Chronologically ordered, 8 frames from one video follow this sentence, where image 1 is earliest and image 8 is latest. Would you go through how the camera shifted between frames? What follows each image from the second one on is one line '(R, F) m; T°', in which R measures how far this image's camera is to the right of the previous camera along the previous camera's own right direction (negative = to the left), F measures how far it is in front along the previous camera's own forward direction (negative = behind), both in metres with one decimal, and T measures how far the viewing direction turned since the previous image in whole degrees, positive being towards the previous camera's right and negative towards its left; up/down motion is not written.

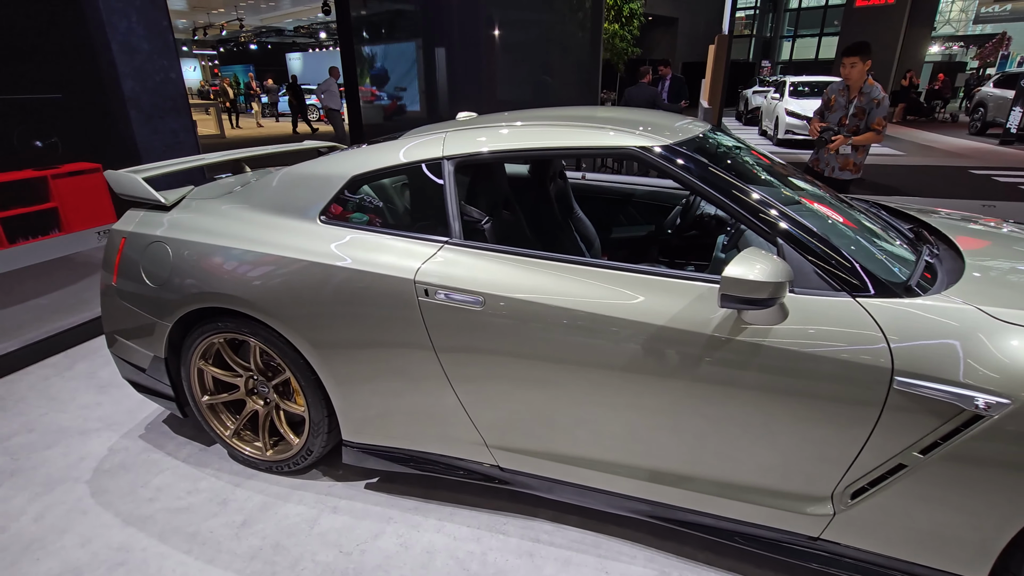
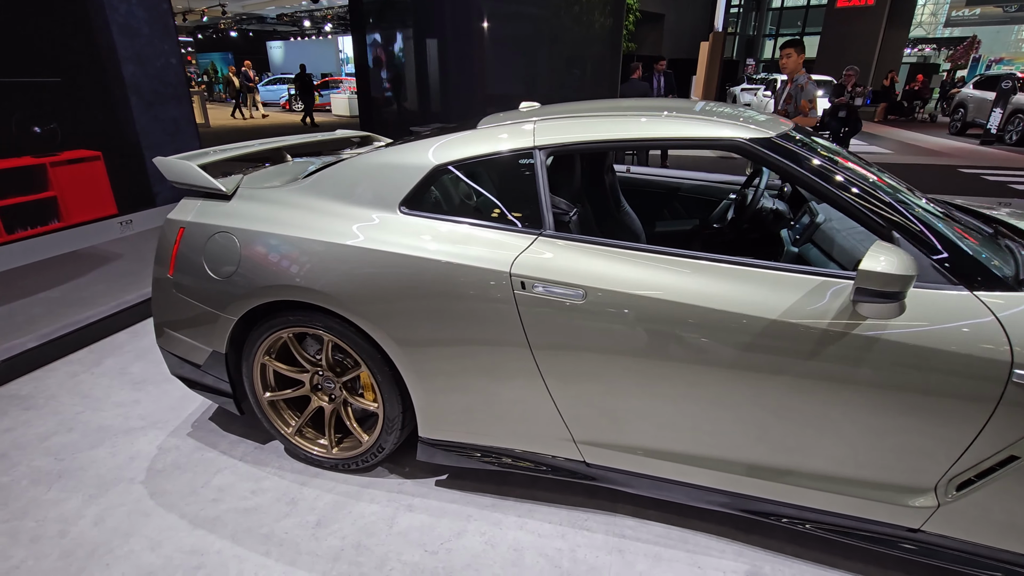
(-0.4, 0.0) m; +2°
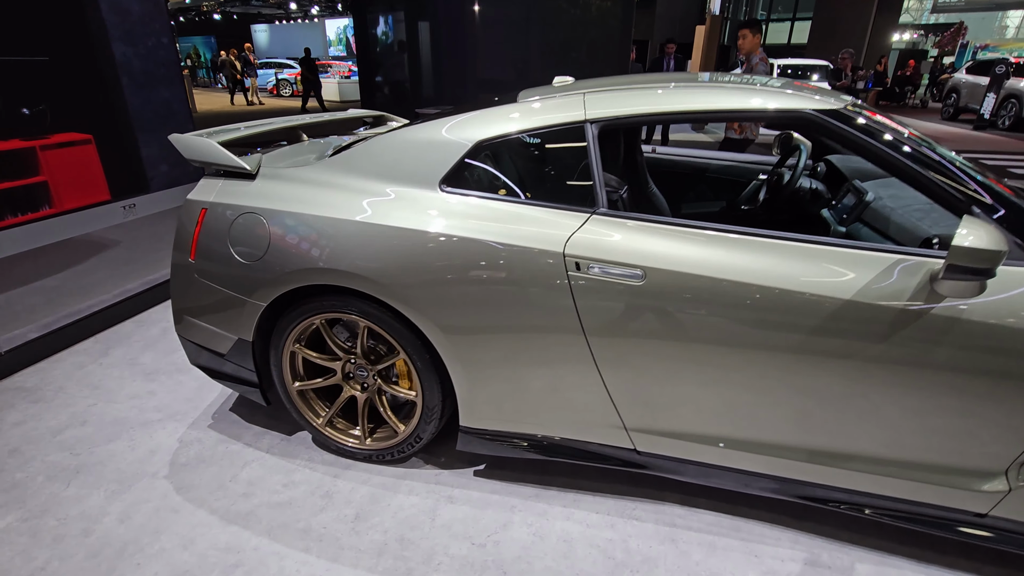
(-0.2, +0.1) m; +1°
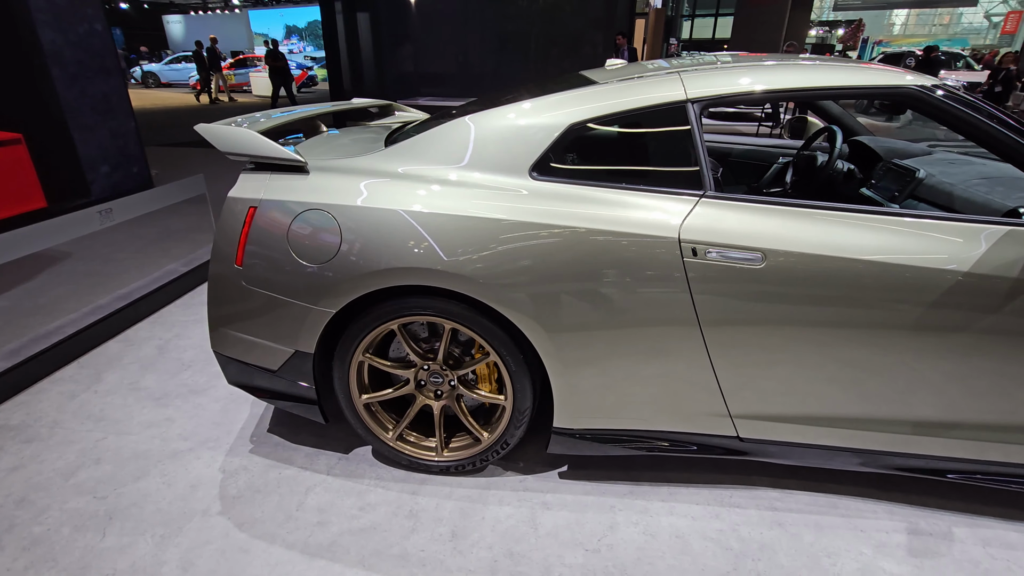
(-0.5, +0.1) m; +7°
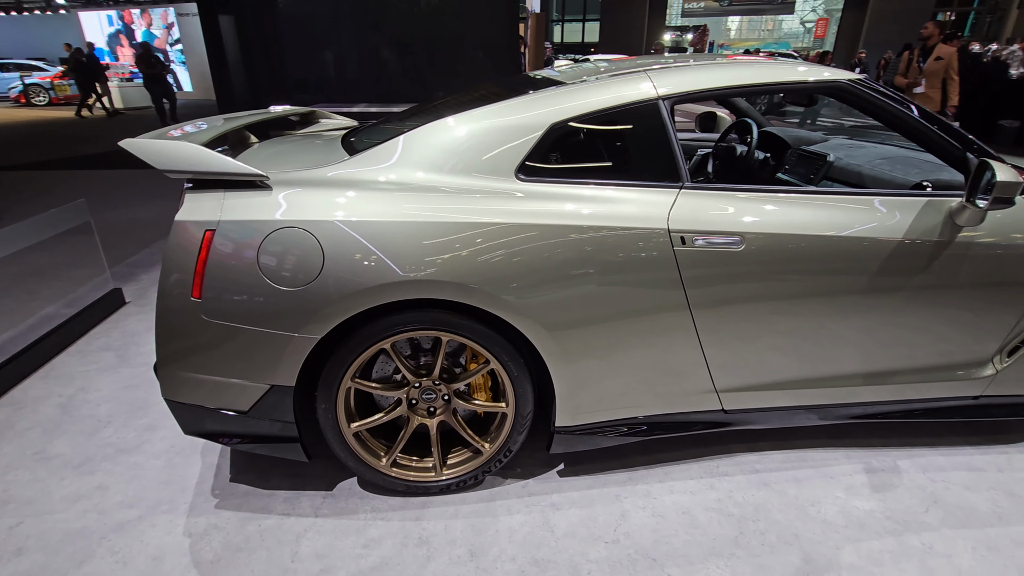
(-0.3, +0.1) m; +11°
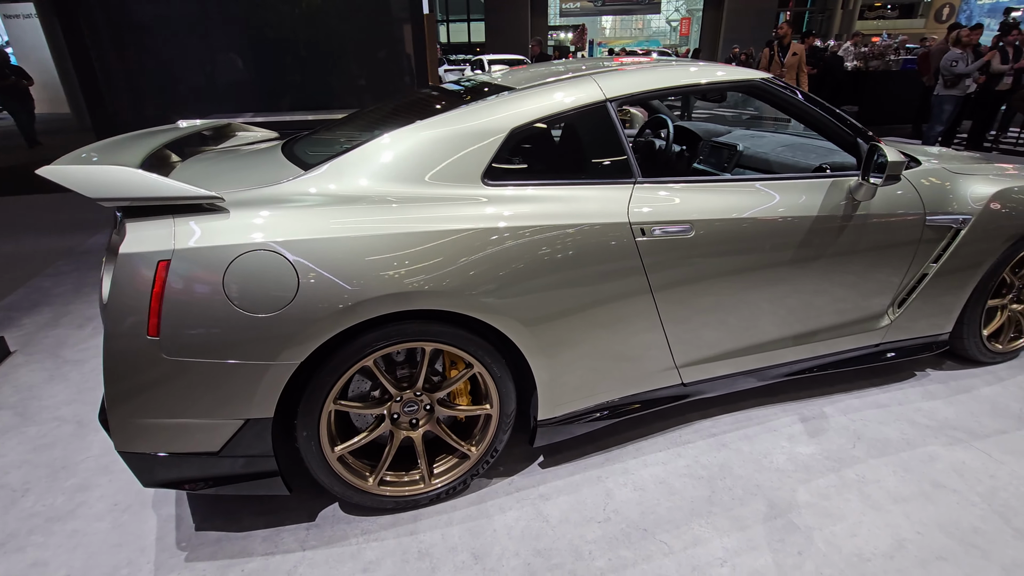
(-0.2, 0.0) m; +10°
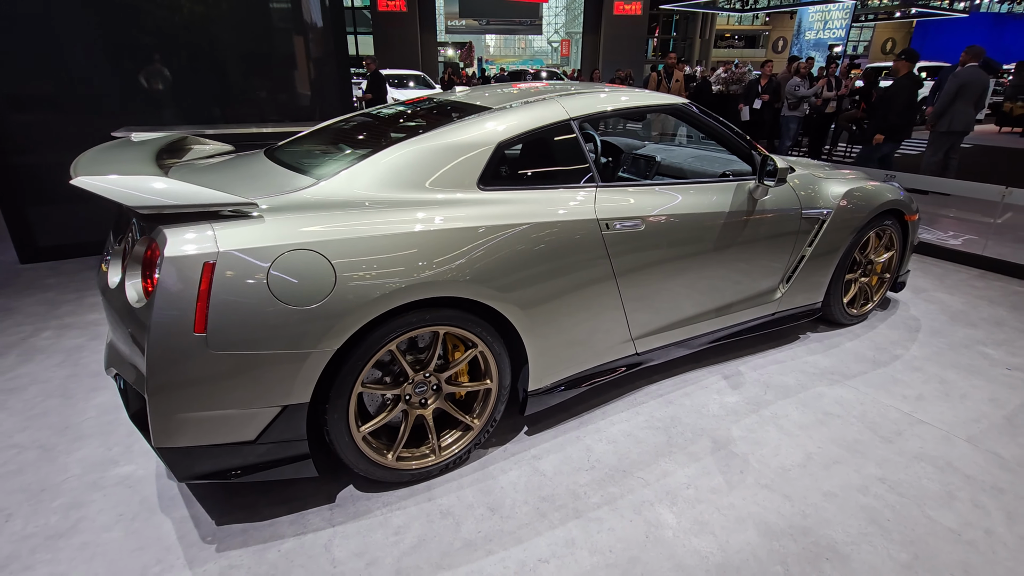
(-0.3, -0.2) m; +11°
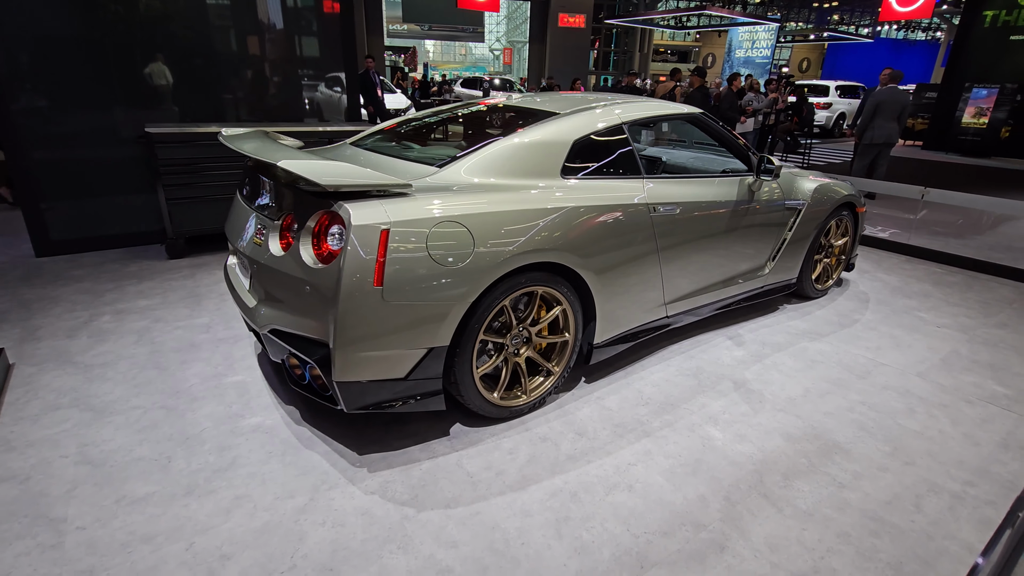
(-0.6, -0.4) m; +6°
